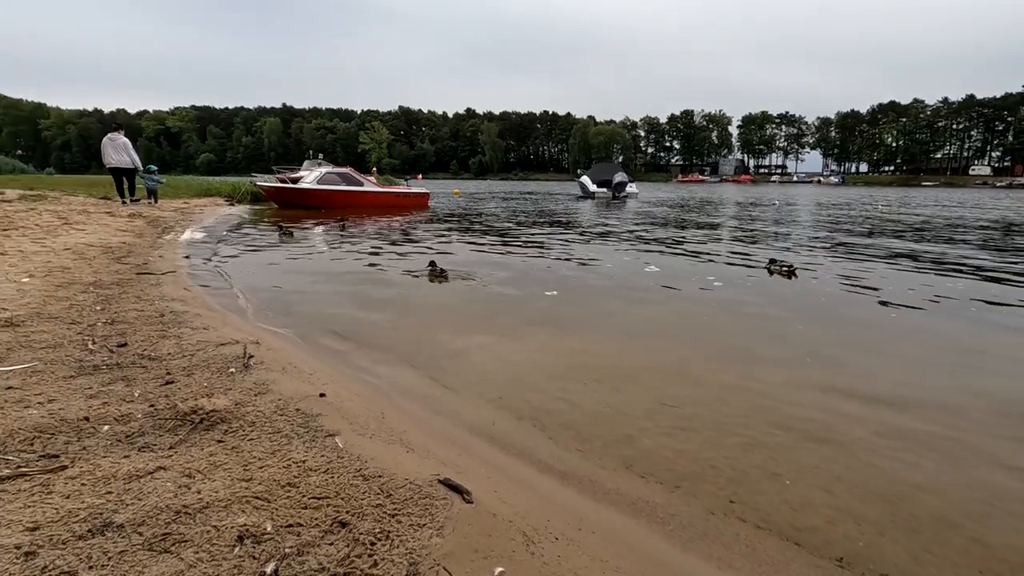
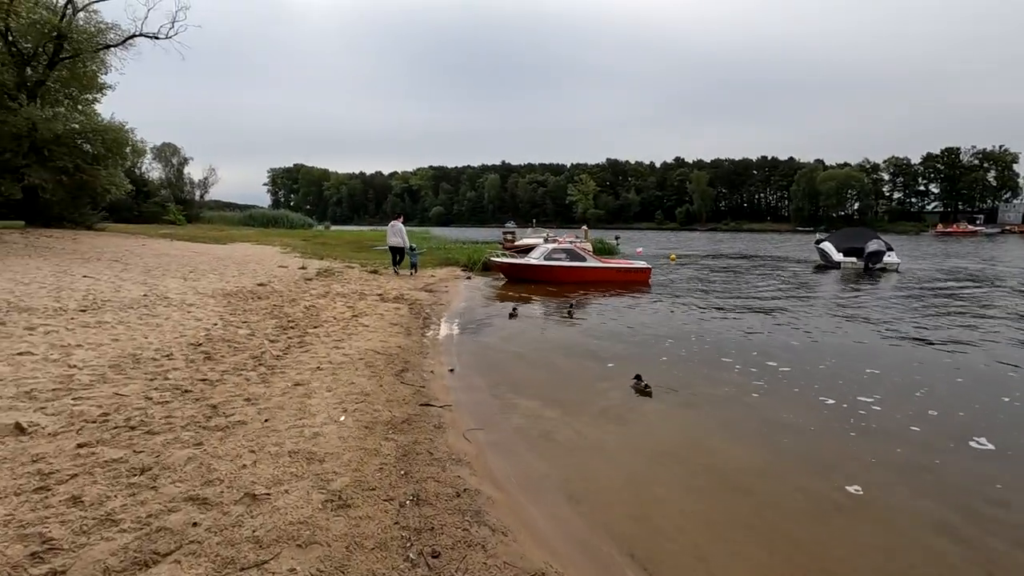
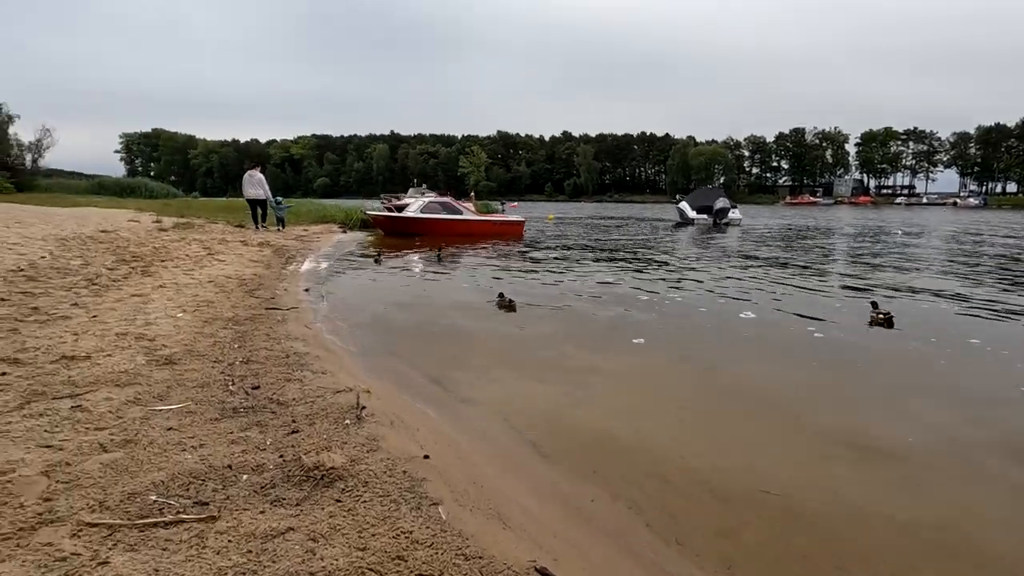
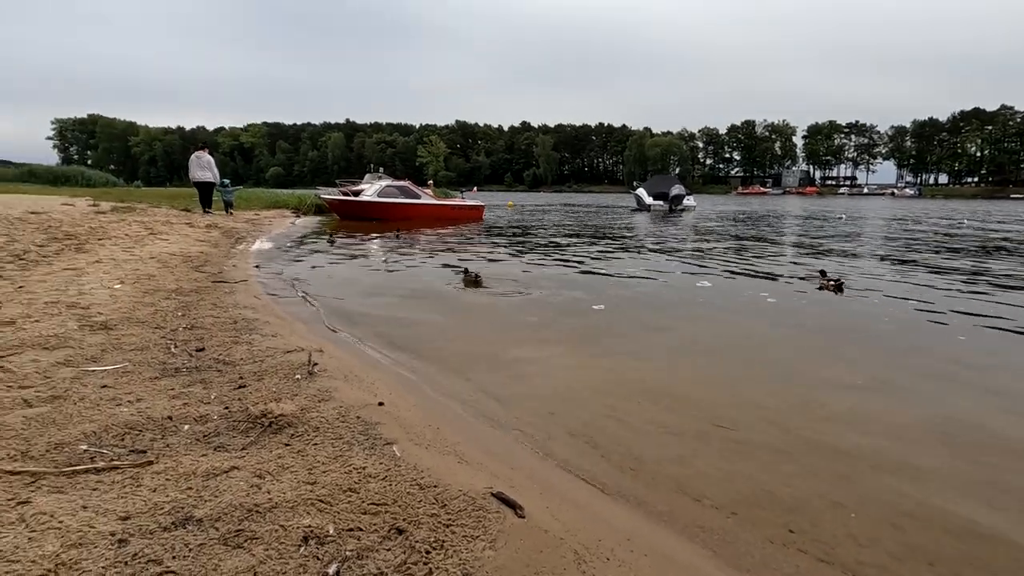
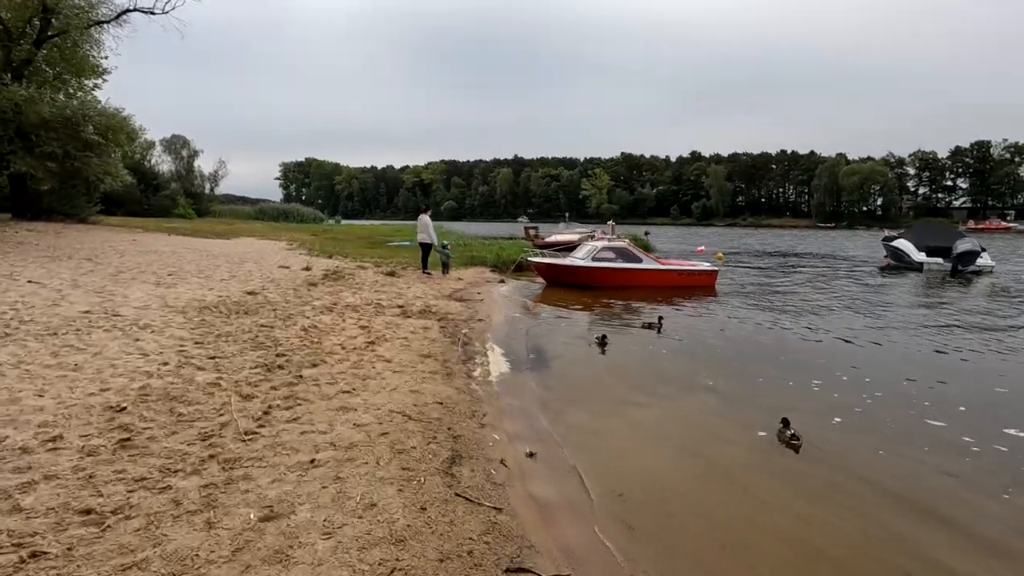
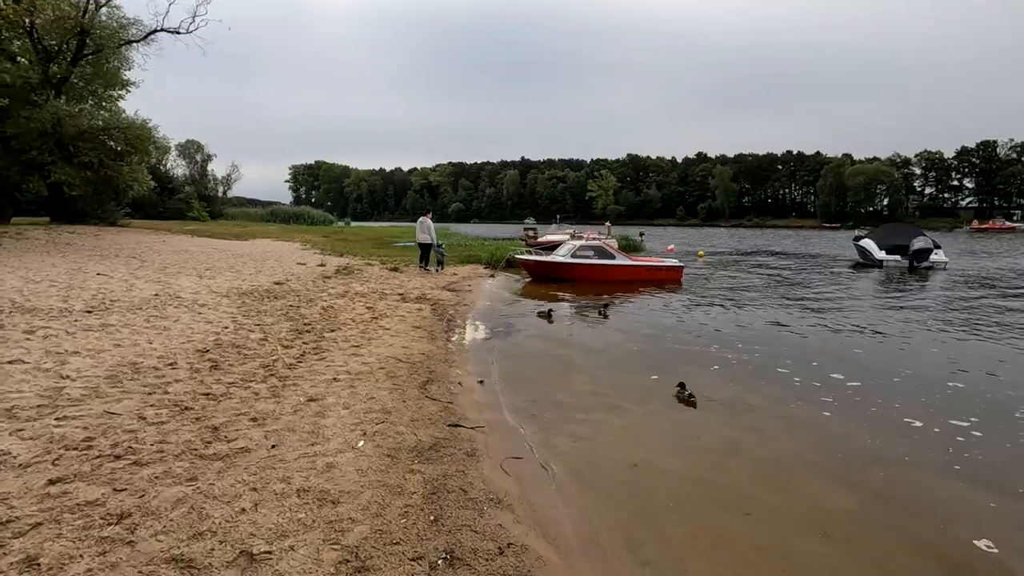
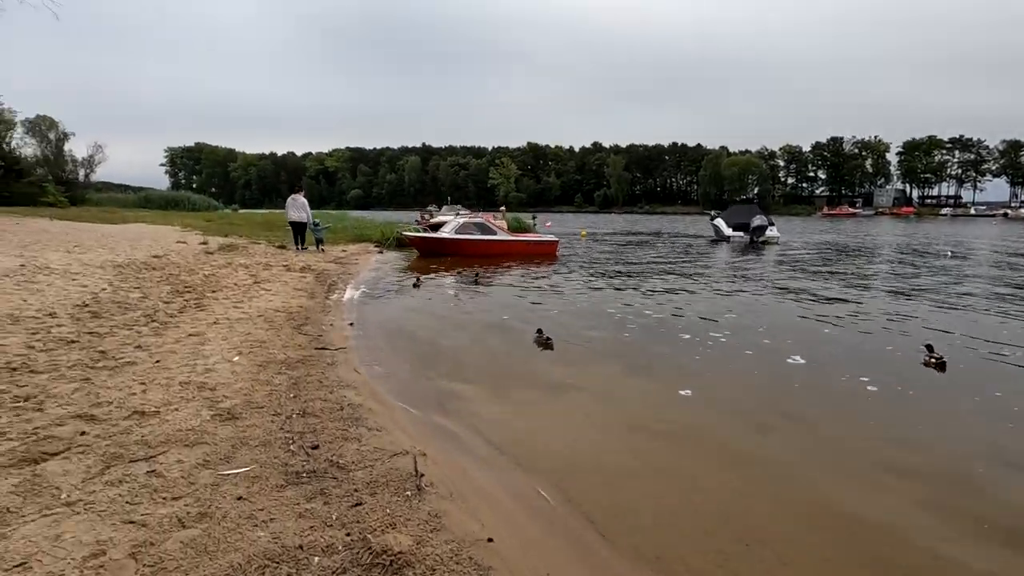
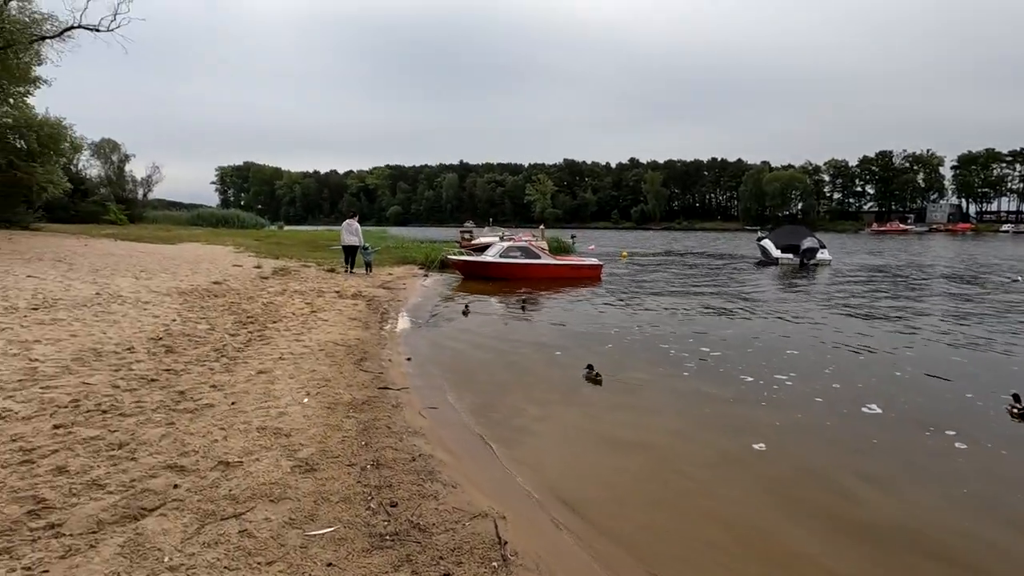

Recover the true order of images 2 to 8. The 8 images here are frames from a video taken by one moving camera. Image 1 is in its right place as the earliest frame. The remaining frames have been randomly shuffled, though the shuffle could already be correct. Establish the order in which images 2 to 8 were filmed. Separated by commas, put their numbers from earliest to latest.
4, 3, 7, 8, 2, 6, 5
